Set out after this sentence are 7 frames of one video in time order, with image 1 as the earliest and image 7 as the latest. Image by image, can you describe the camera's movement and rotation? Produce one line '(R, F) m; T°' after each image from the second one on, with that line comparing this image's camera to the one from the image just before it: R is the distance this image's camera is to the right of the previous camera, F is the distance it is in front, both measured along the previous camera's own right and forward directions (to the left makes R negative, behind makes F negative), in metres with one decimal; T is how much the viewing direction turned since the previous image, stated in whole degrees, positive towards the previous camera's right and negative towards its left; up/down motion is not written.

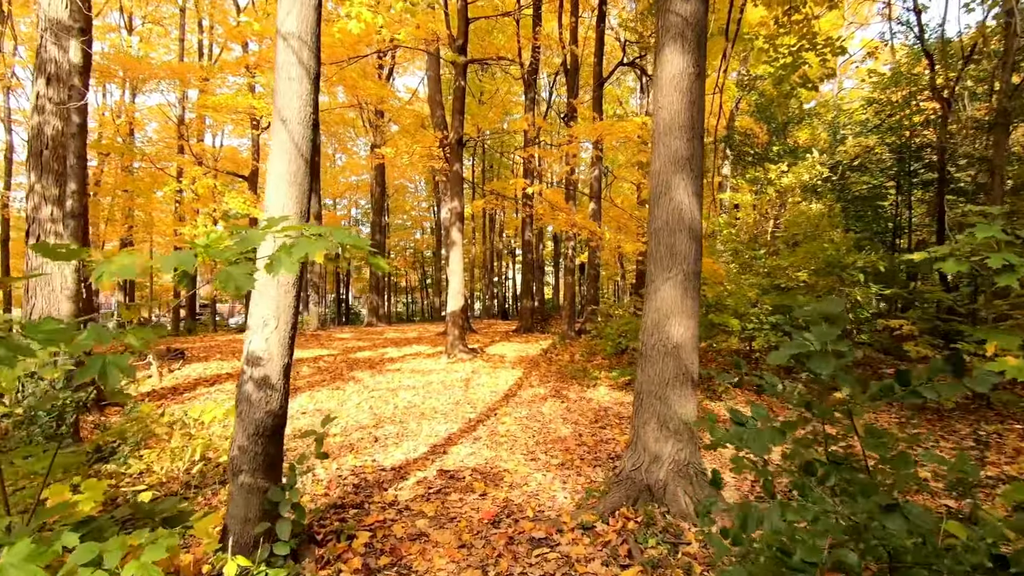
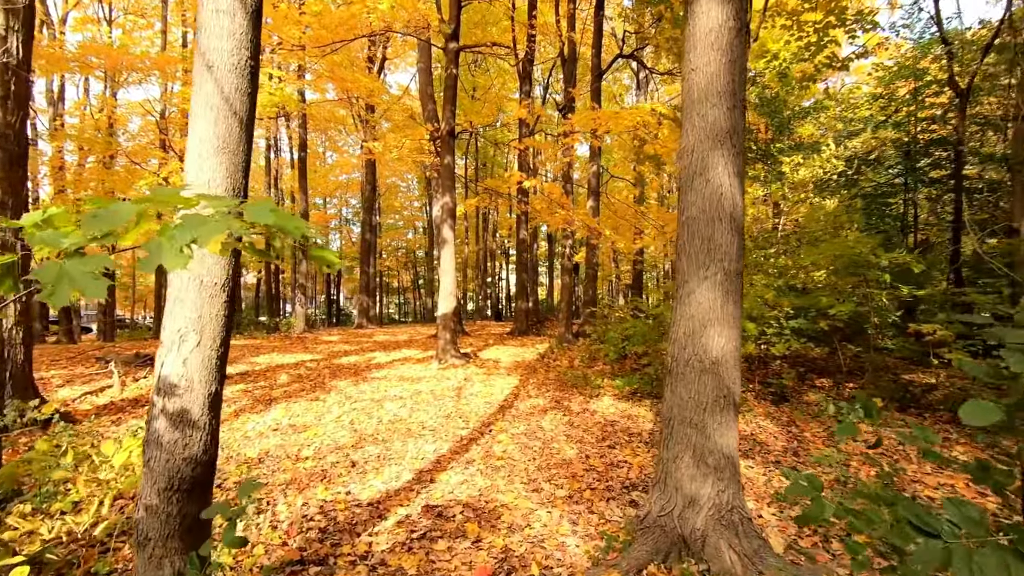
(0.0, +0.6) m; +1°
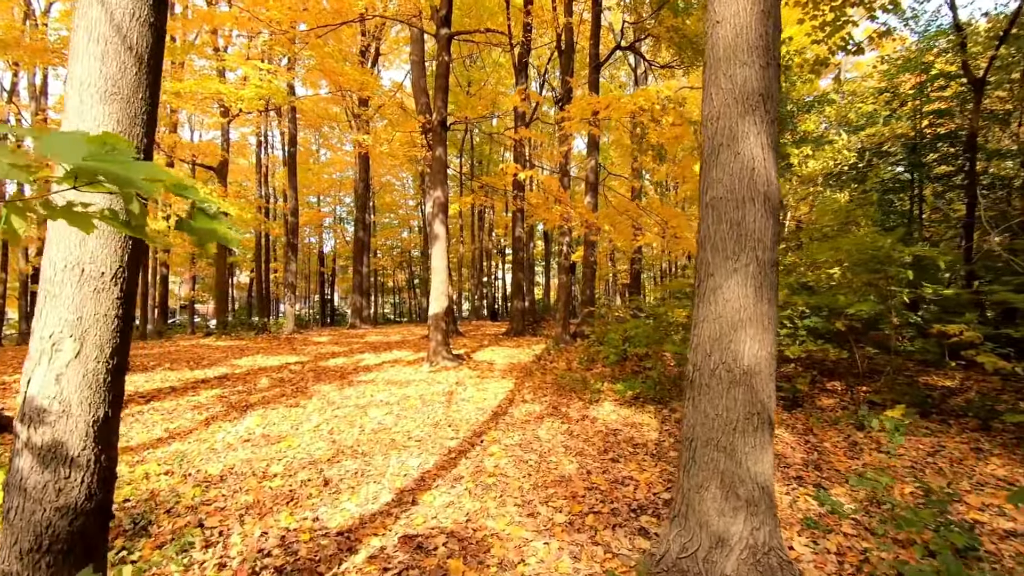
(0.0, +0.5) m; 0°
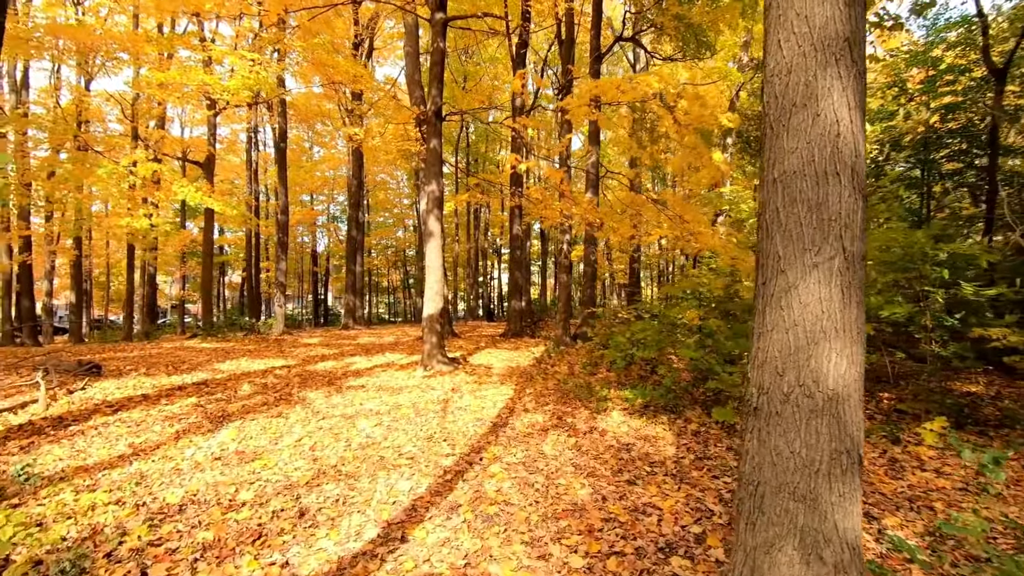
(-0.1, +0.5) m; +1°
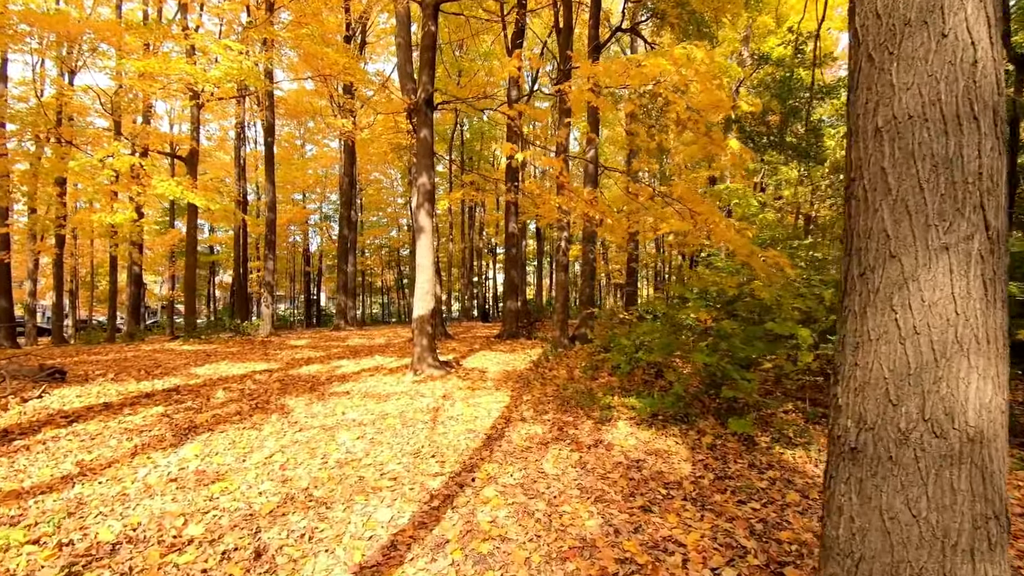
(0.0, +0.5) m; +1°
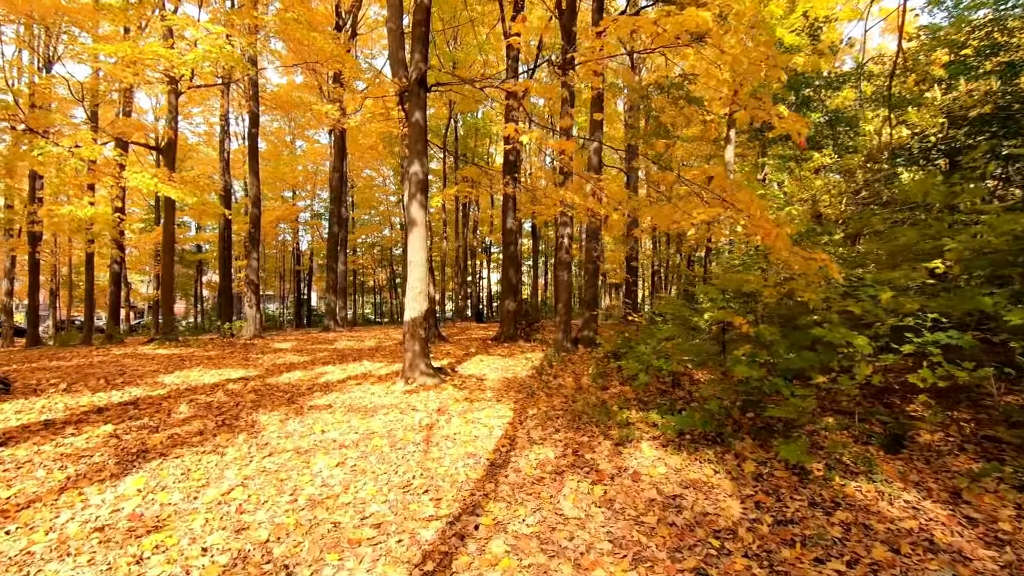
(-0.1, +0.8) m; +1°
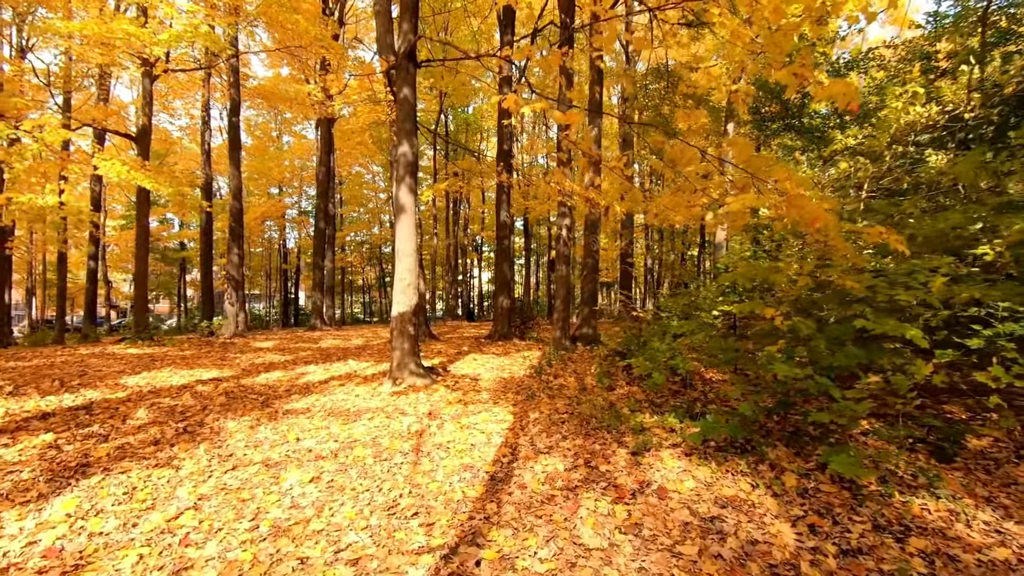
(-0.1, +0.6) m; +1°
